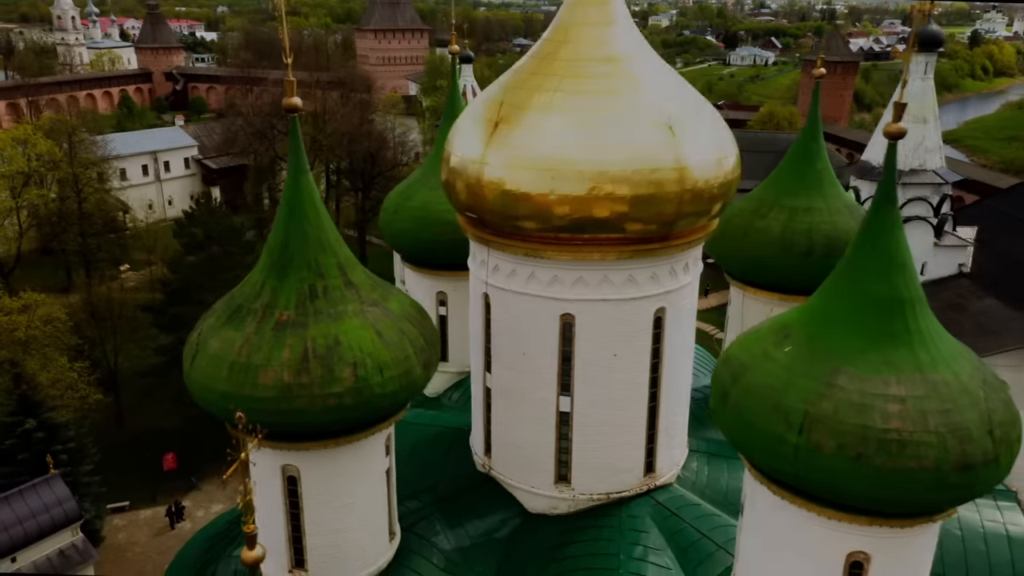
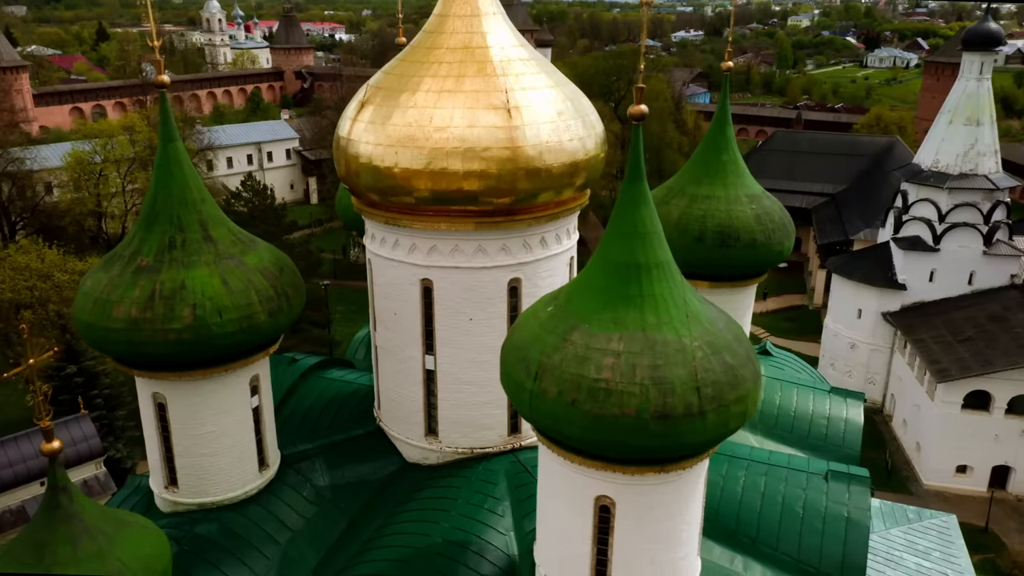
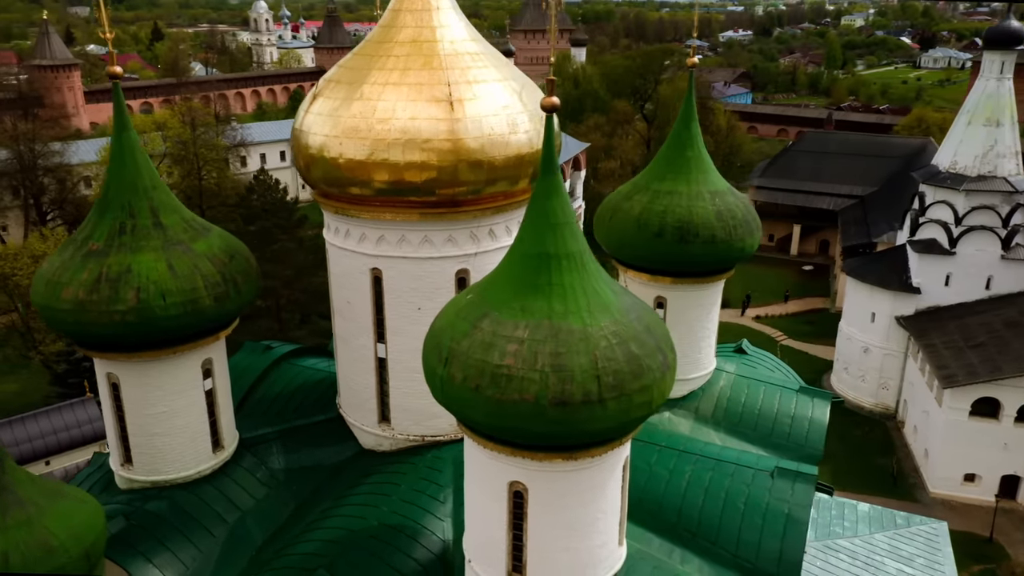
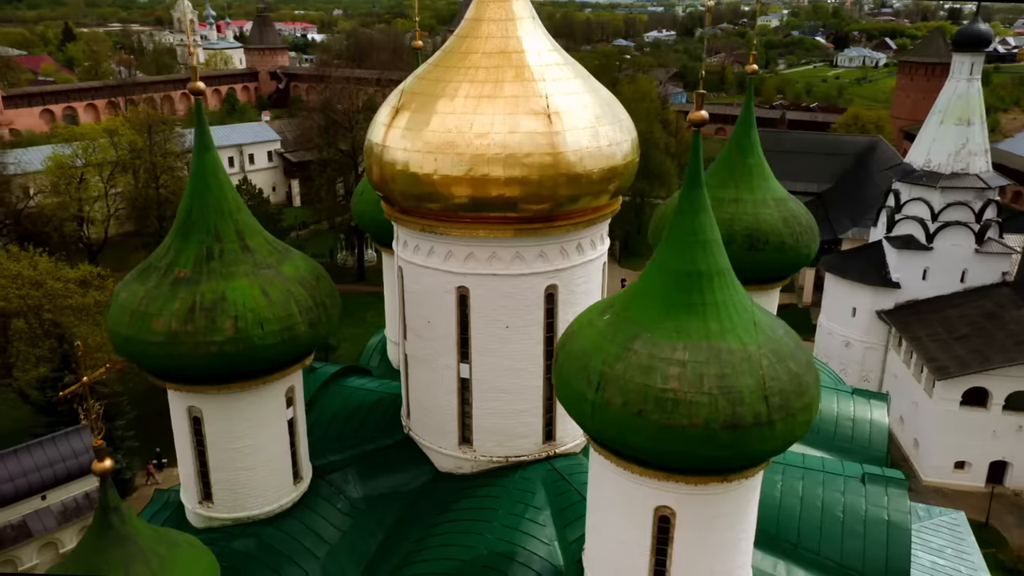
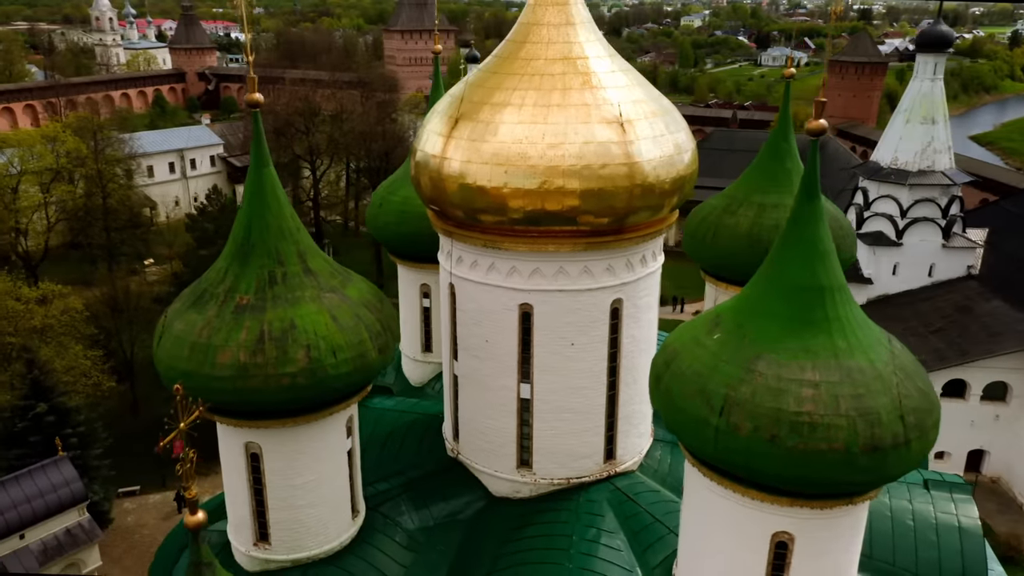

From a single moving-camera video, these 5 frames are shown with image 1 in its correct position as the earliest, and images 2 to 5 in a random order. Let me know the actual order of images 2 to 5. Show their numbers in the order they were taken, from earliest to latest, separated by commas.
5, 4, 2, 3
